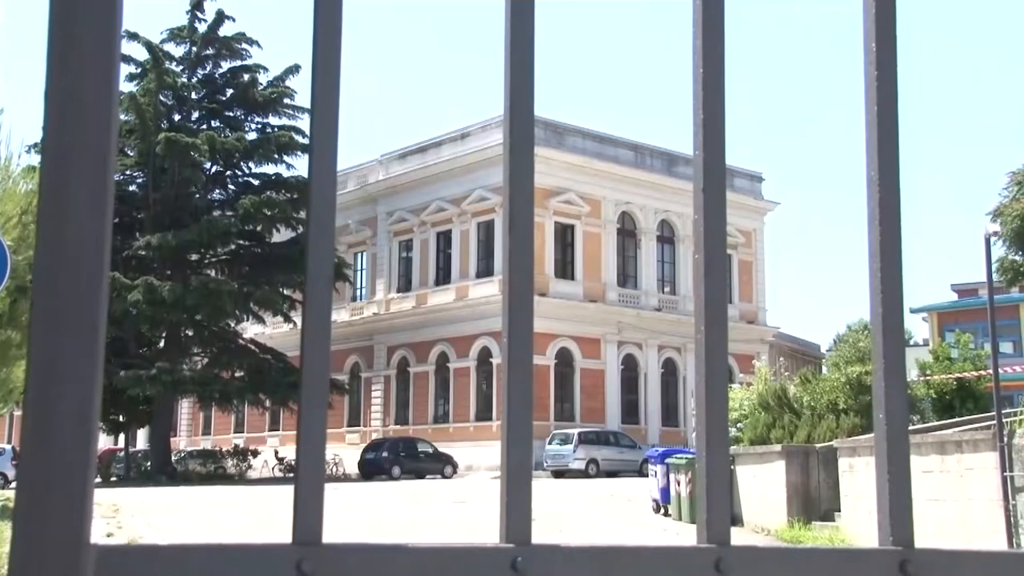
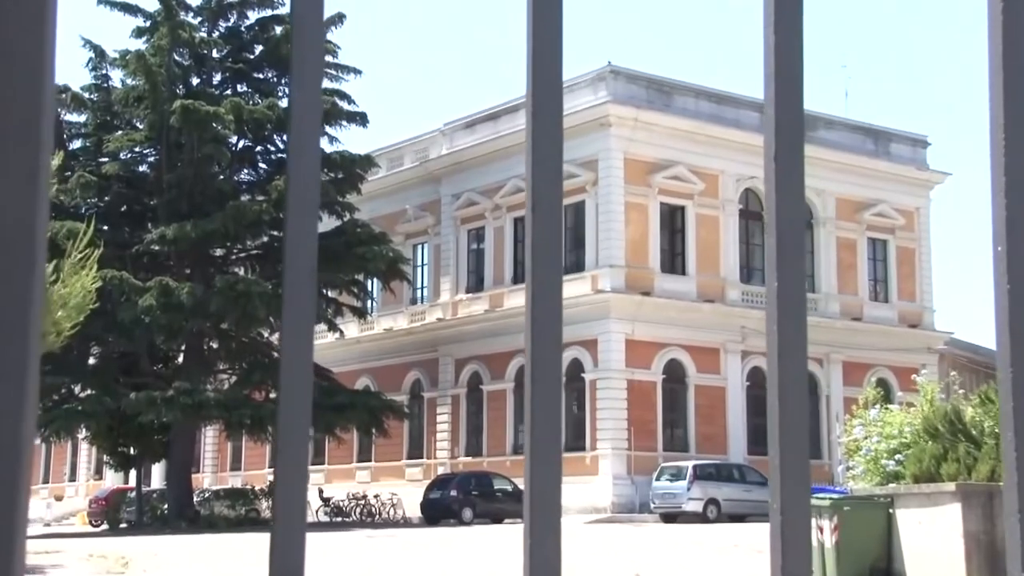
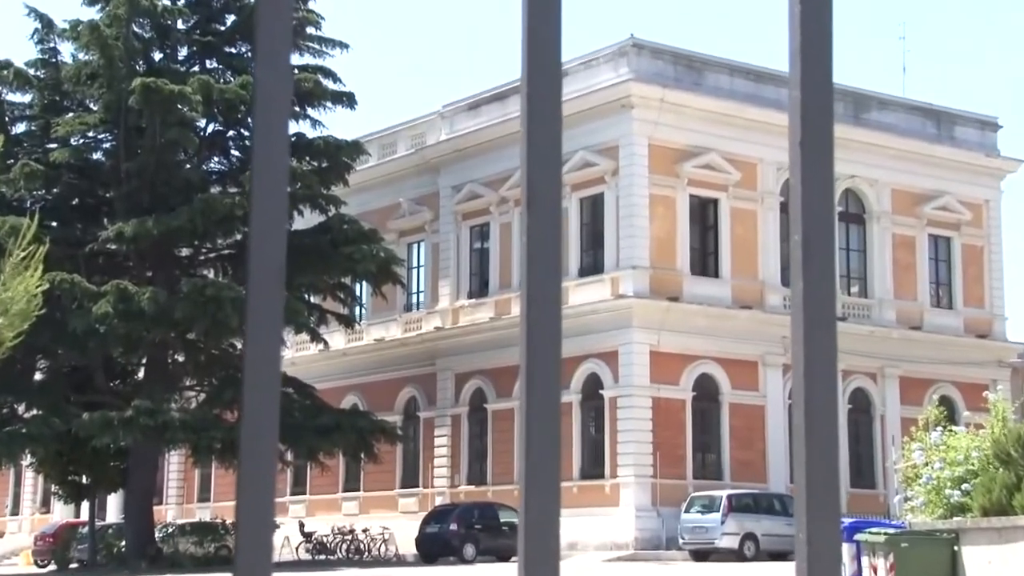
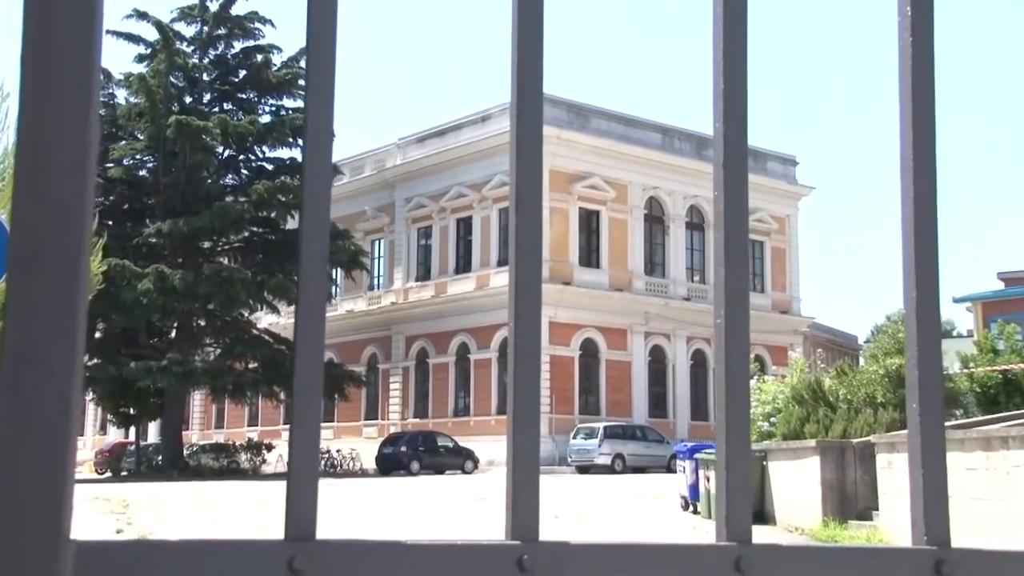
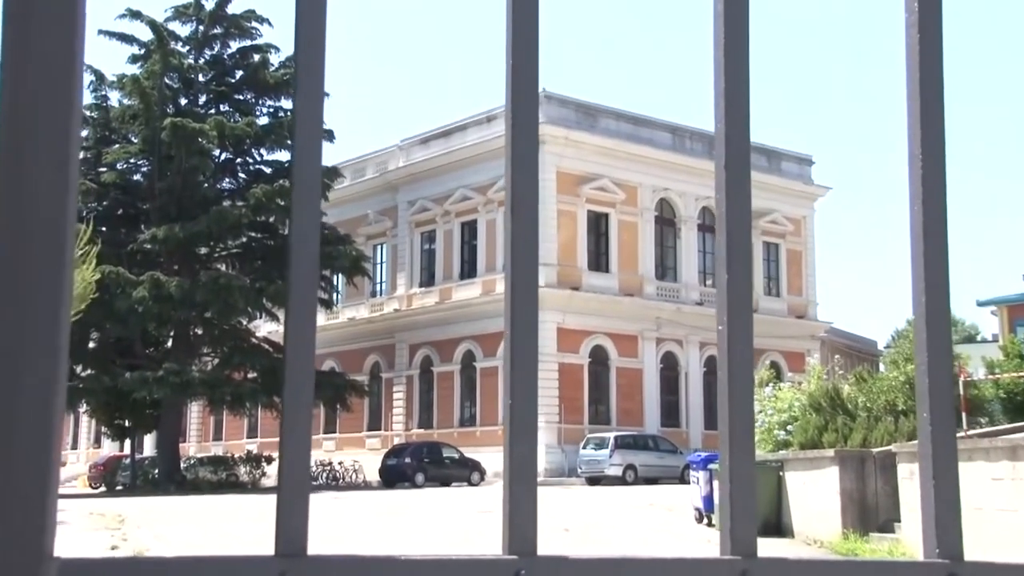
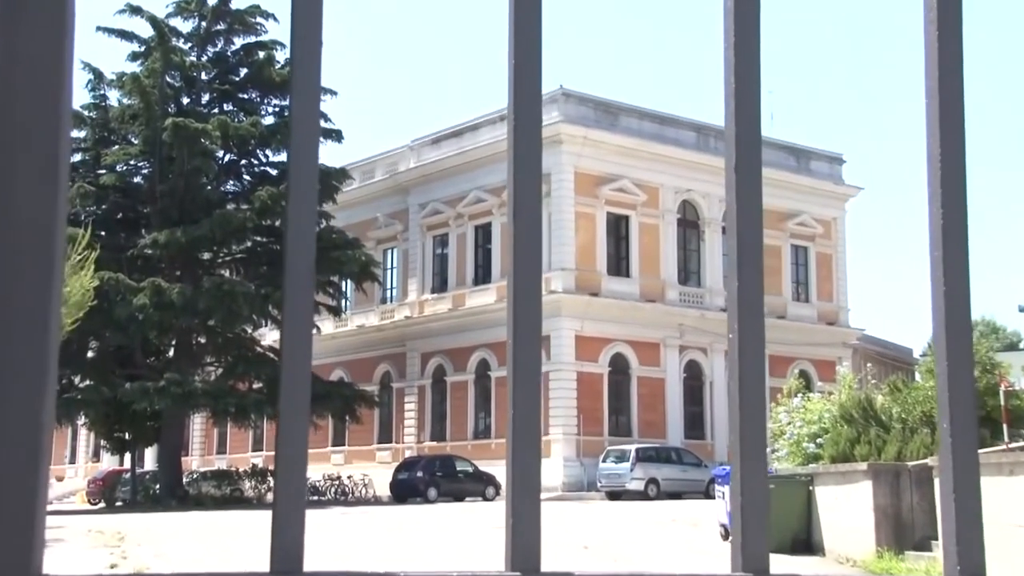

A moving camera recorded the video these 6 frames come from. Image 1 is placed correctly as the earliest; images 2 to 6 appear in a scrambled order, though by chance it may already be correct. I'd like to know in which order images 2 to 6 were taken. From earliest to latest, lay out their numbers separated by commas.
4, 5, 6, 2, 3
